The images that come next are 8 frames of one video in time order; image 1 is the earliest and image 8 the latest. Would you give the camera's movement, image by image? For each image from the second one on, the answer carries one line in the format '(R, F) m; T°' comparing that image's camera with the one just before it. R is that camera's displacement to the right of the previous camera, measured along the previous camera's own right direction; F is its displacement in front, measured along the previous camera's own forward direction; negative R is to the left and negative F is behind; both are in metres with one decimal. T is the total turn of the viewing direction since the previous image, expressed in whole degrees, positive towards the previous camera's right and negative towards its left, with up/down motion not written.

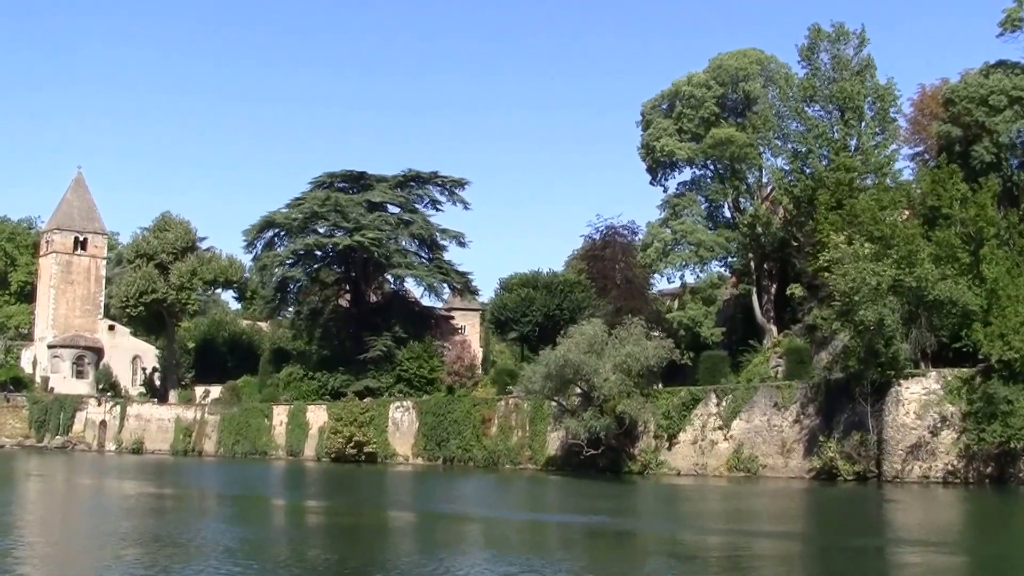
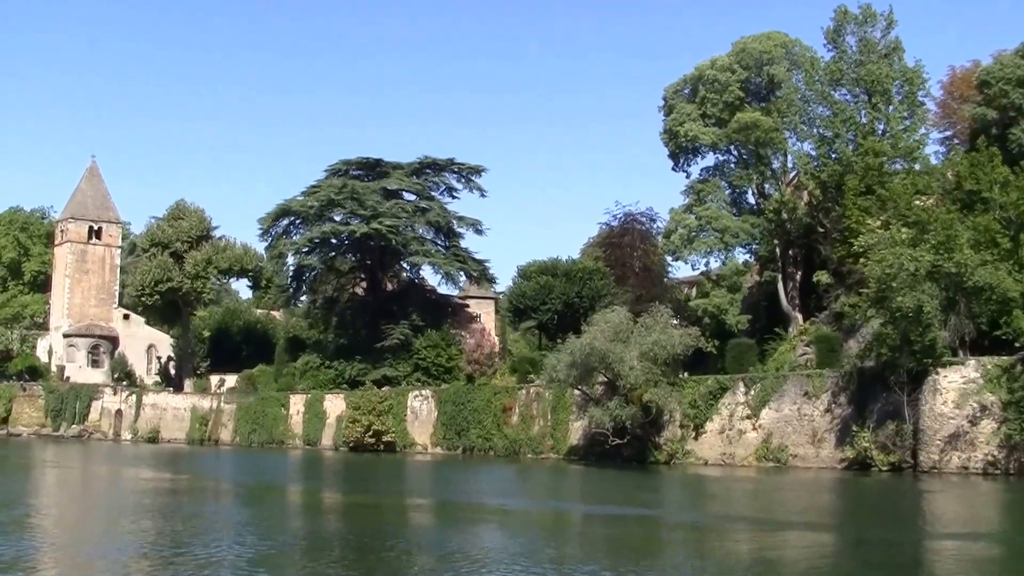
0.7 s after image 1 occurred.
(-0.5, +0.6) m; 0°
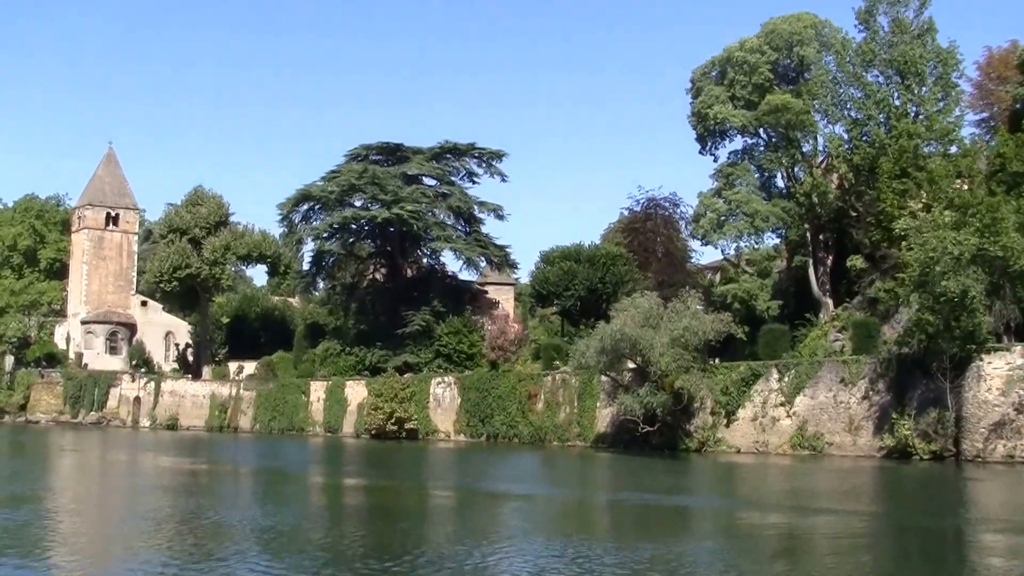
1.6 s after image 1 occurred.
(-0.7, +0.6) m; 0°
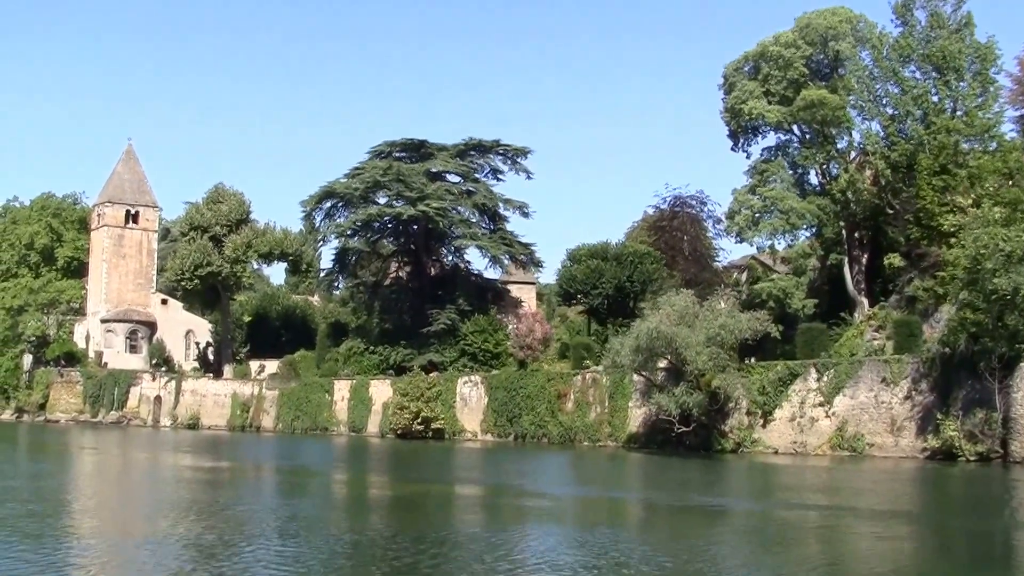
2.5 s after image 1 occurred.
(-0.9, +0.5) m; 0°
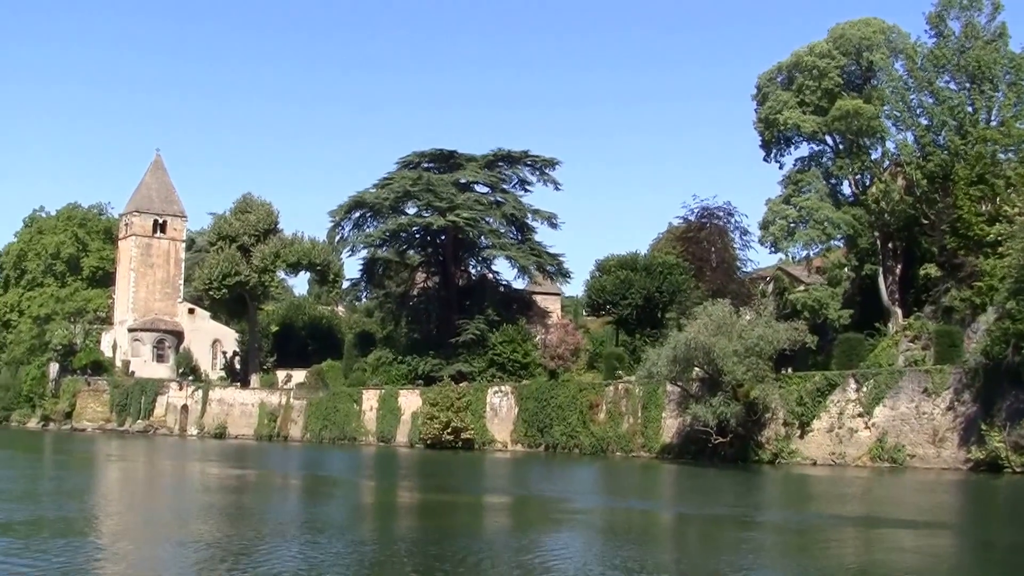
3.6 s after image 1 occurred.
(-0.8, 0.0) m; -1°
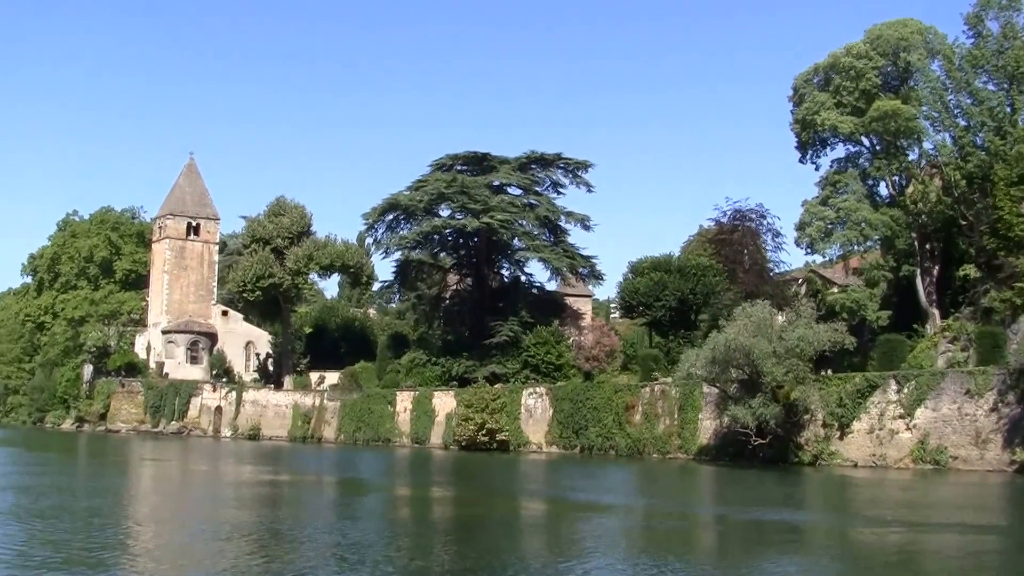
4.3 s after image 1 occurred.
(-0.6, -0.2) m; -1°
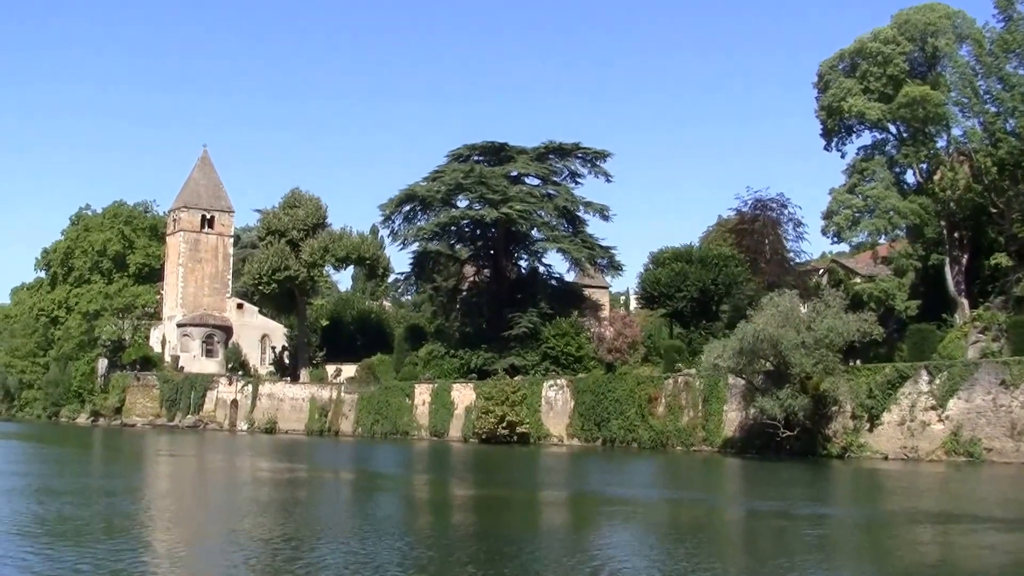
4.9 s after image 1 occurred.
(-0.5, +0.6) m; 0°
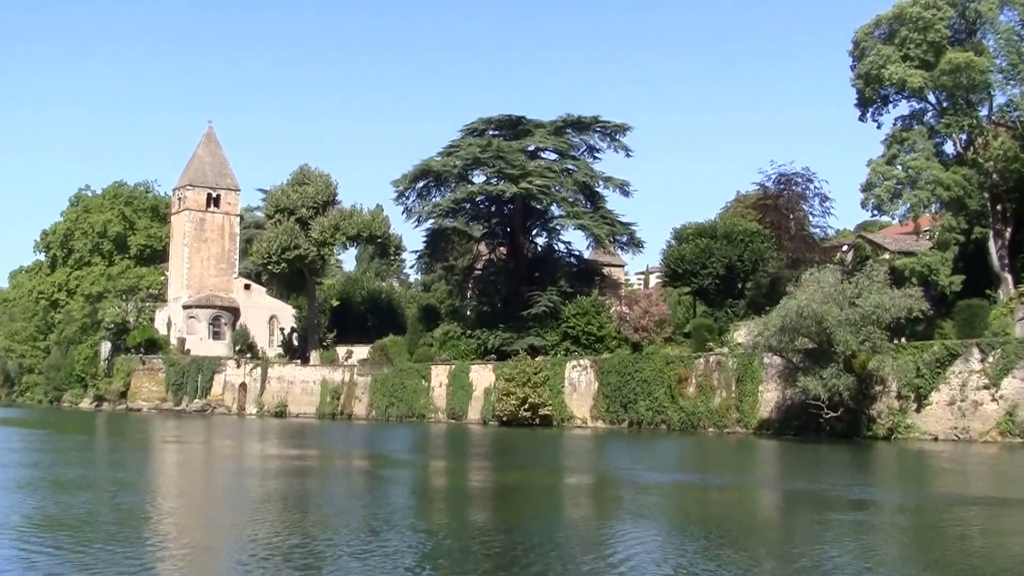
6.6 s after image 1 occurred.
(-1.1, +1.6) m; 0°
